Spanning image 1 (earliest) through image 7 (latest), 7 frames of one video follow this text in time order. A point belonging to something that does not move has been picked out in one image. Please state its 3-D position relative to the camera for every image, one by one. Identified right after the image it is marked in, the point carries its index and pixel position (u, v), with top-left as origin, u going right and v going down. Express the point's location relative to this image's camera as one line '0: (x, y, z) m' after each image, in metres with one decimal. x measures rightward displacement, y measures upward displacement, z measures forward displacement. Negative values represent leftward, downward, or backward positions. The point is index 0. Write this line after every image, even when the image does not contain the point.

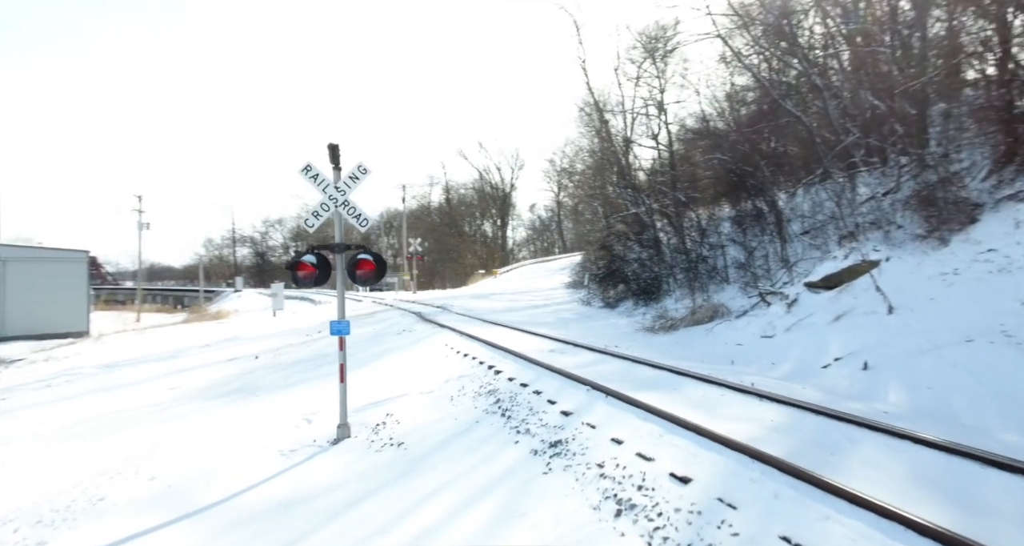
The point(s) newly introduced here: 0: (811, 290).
0: (+6.8, -0.4, +11.3) m
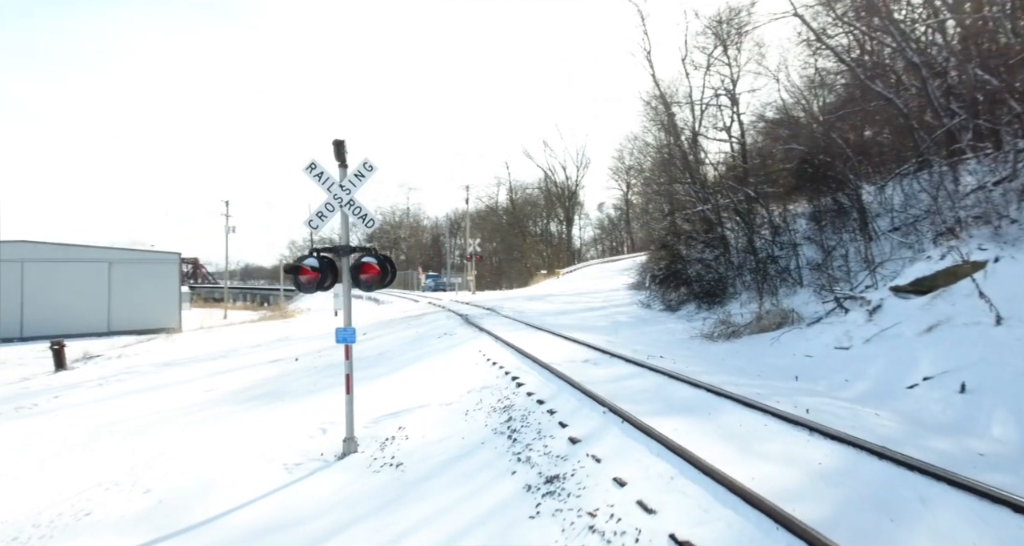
0: (+7.6, -0.4, +9.7) m
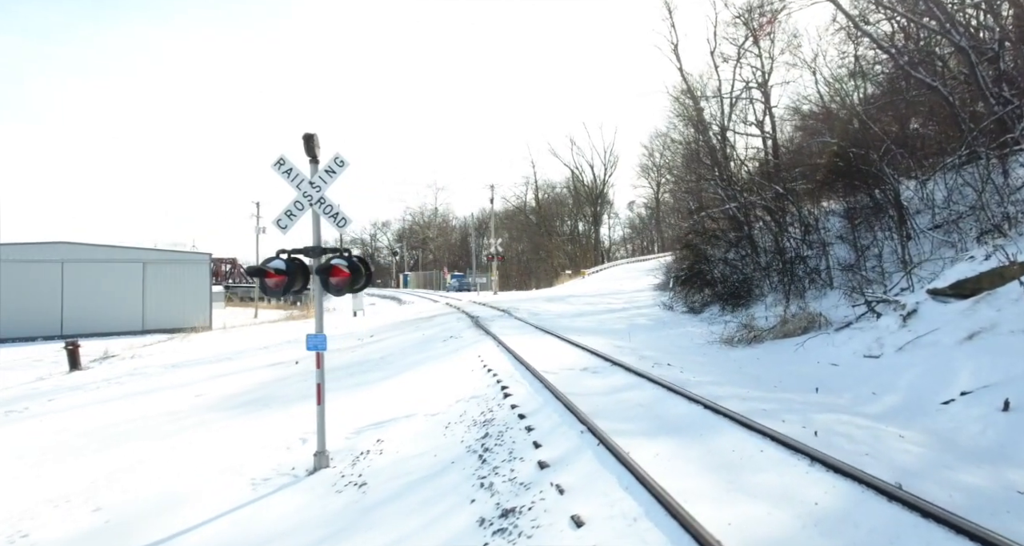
0: (+7.6, -0.4, +8.9) m
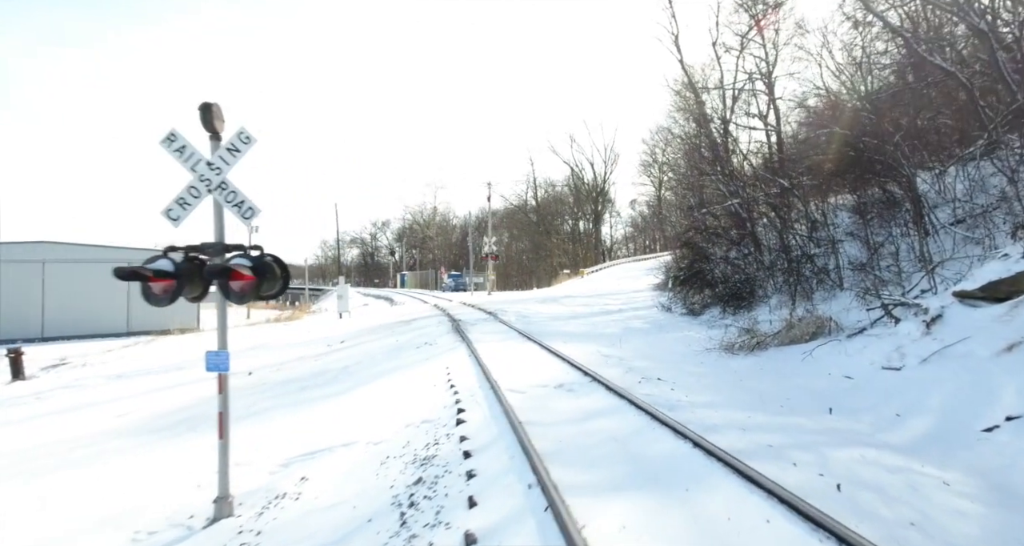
0: (+7.1, -0.5, +7.8) m
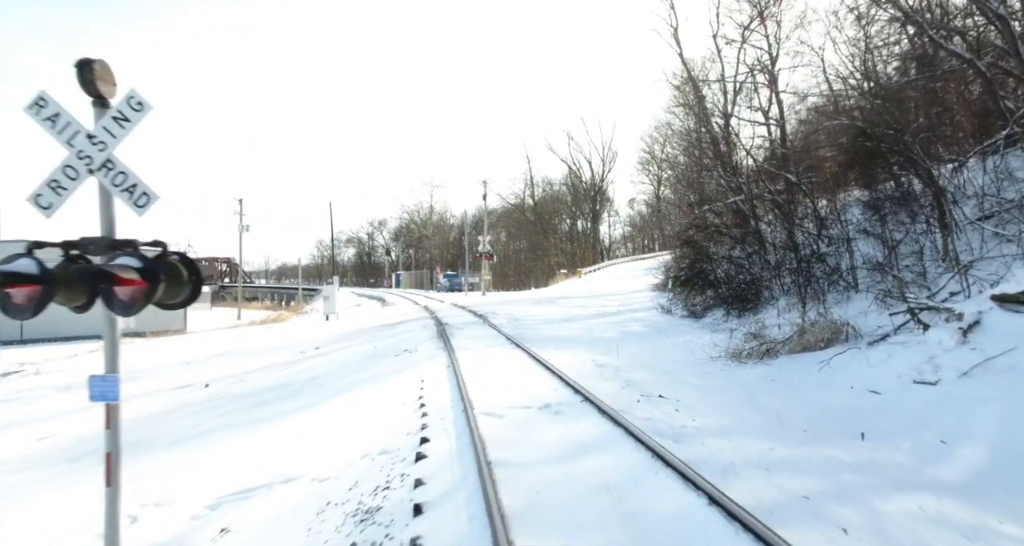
0: (+6.9, -0.5, +6.9) m
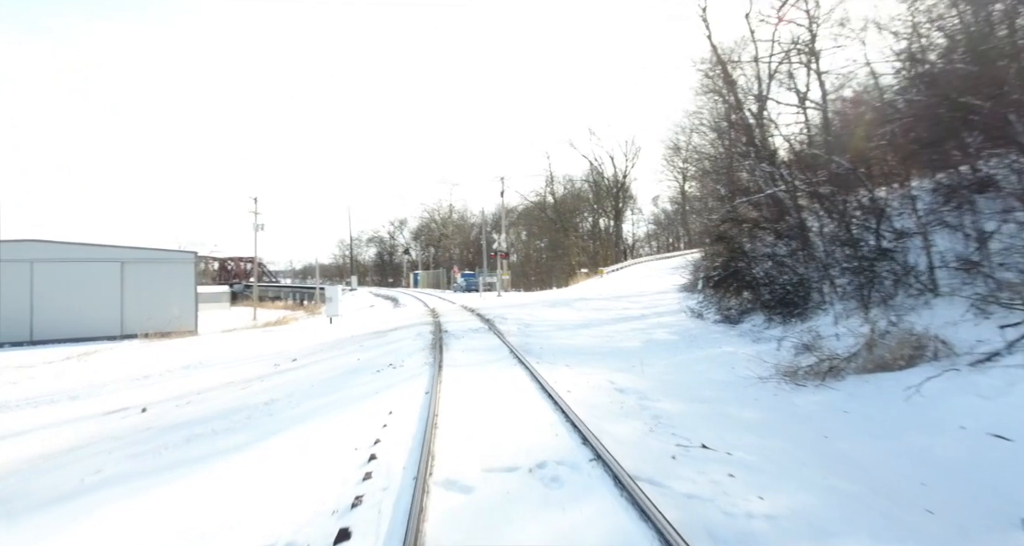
0: (+6.8, -0.5, +4.9) m
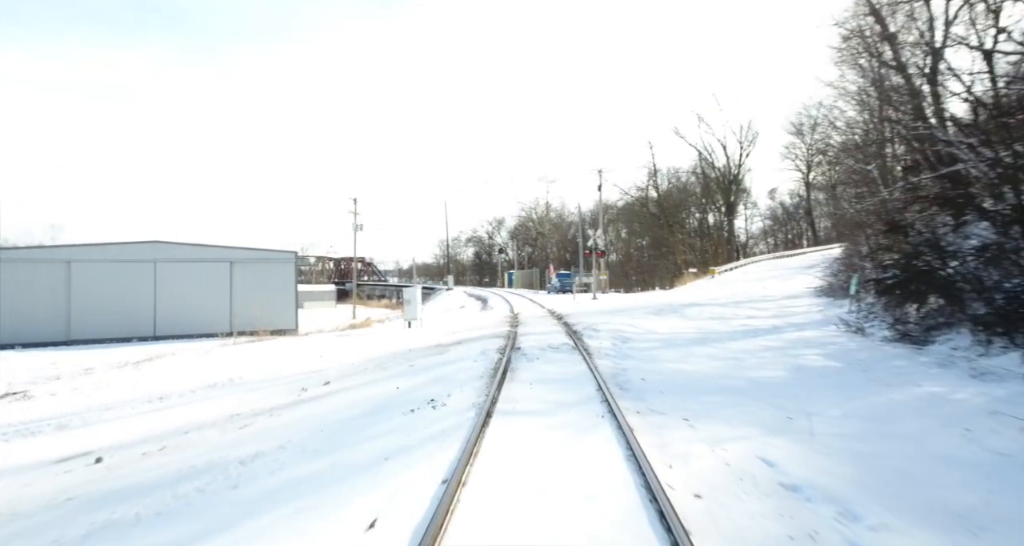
0: (+6.9, -0.5, +0.9) m
